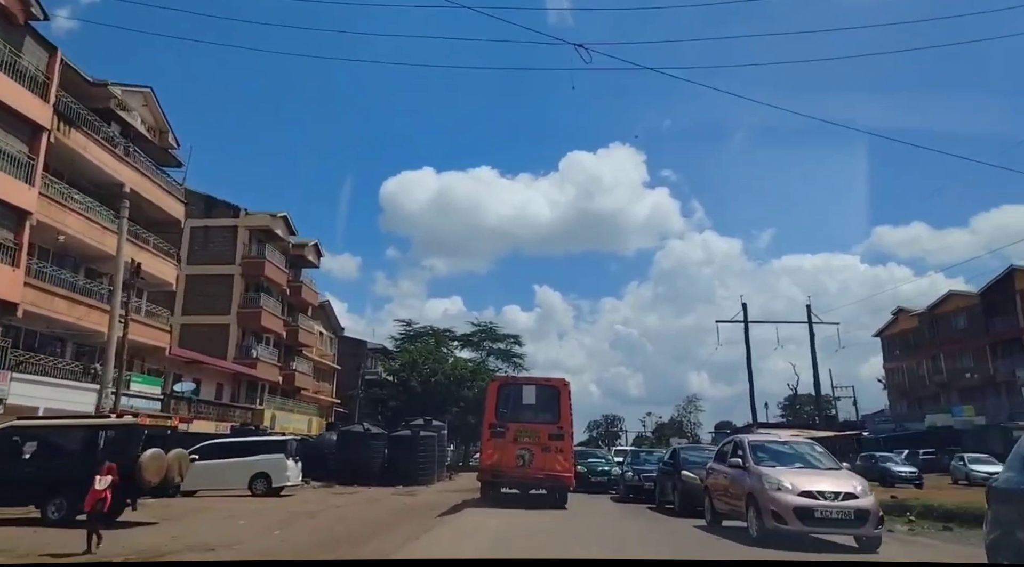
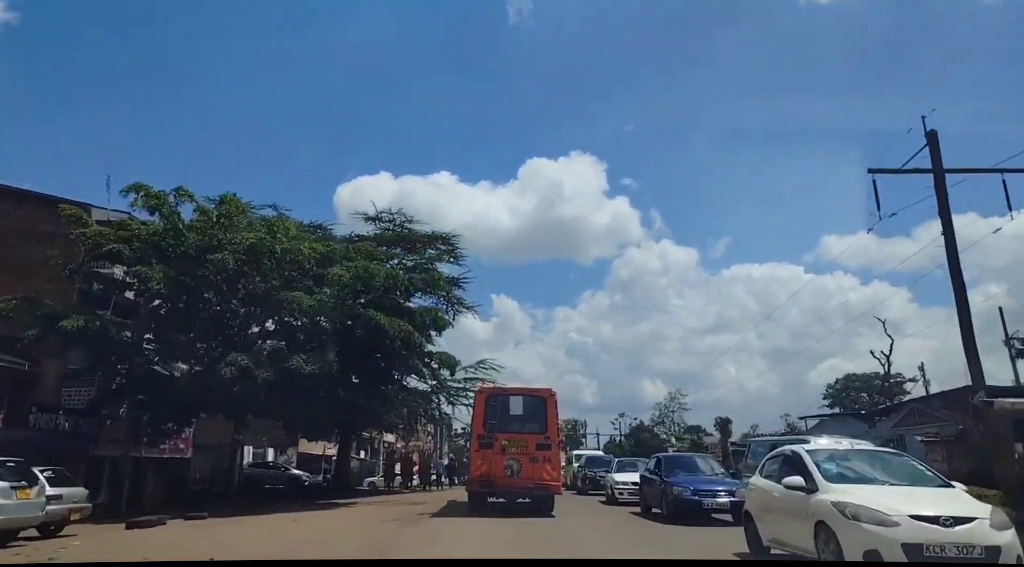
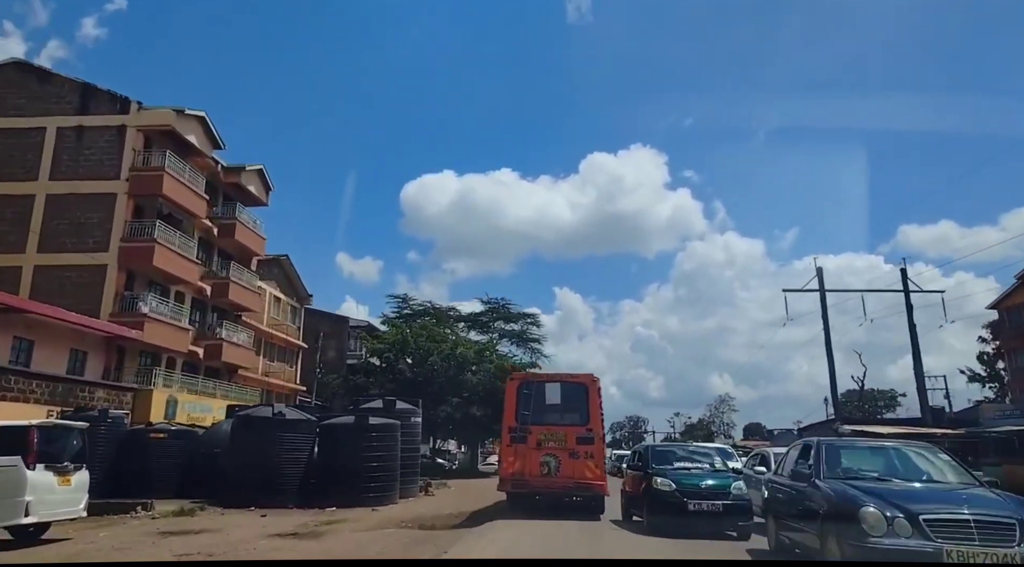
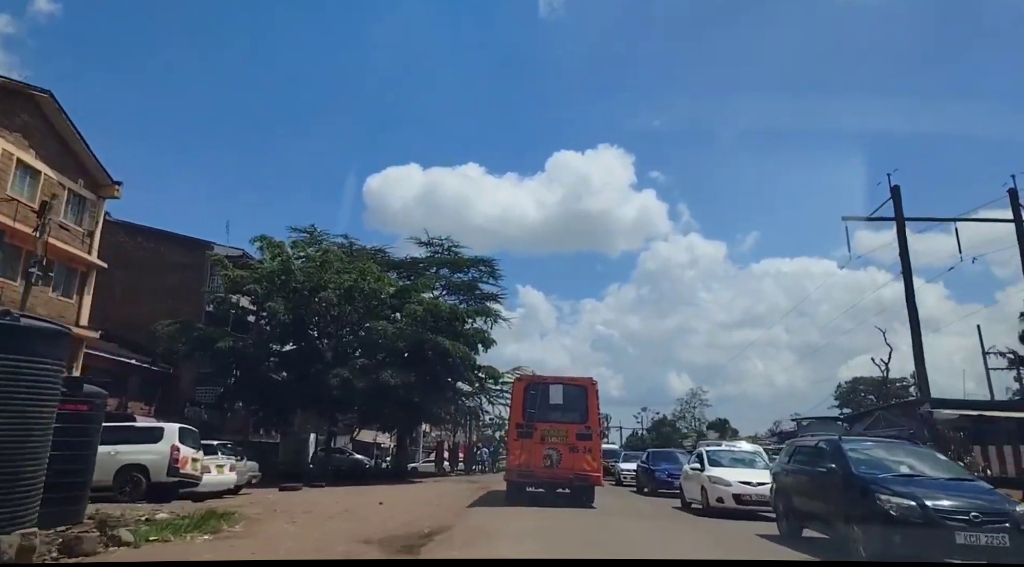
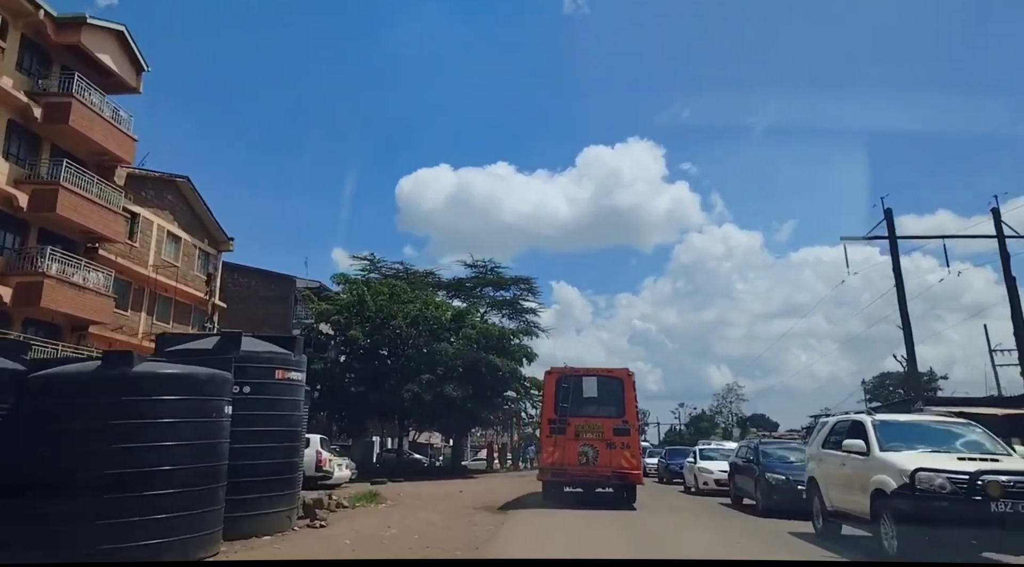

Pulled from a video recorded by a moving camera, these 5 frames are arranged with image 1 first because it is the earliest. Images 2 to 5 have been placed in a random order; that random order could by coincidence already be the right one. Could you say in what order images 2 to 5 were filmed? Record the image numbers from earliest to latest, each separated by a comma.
3, 5, 4, 2
